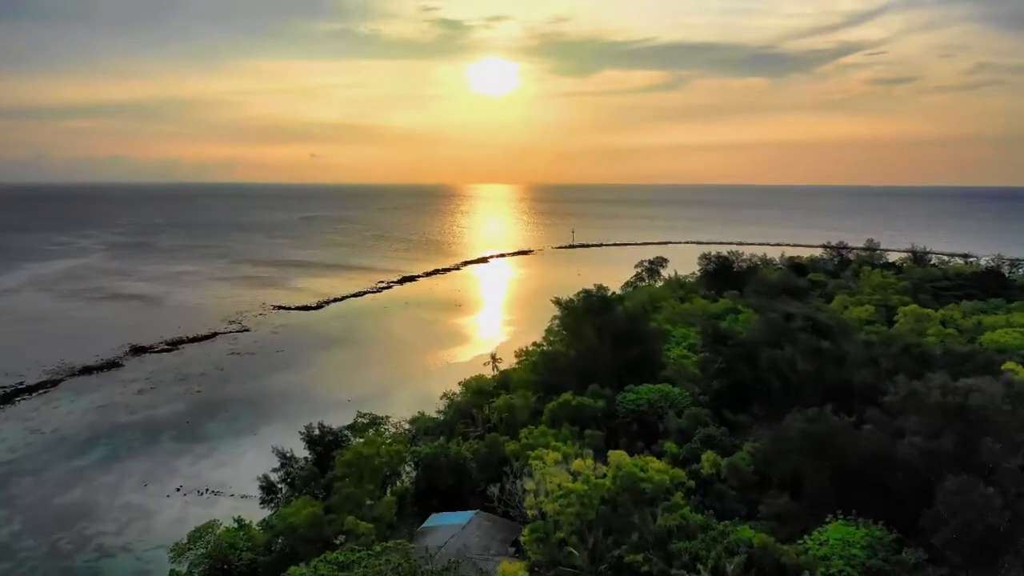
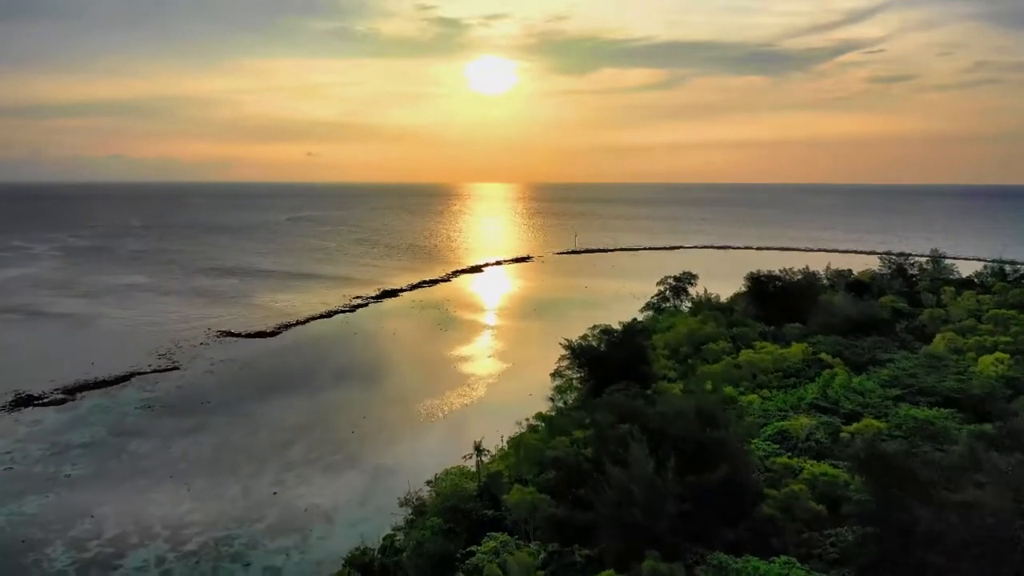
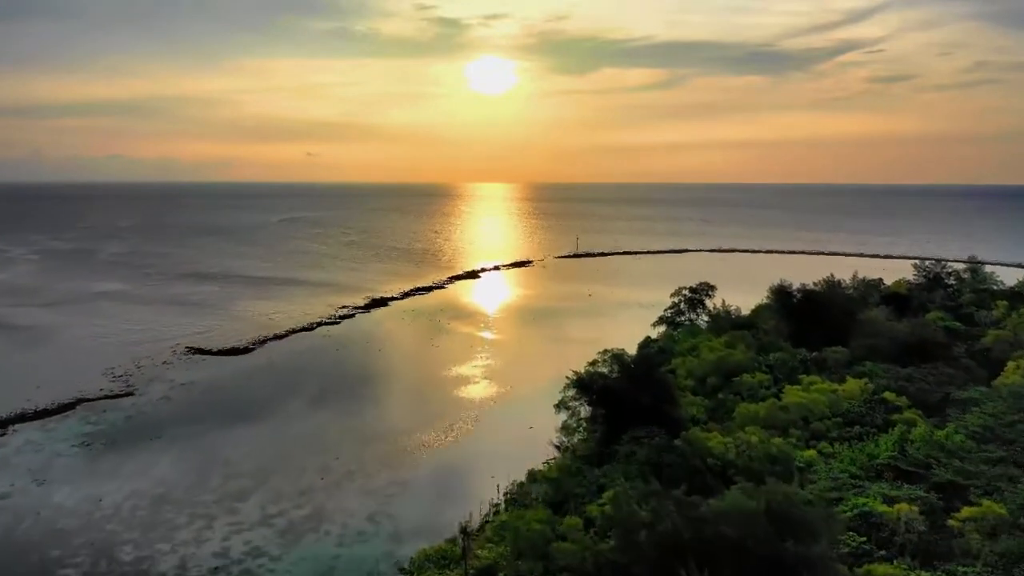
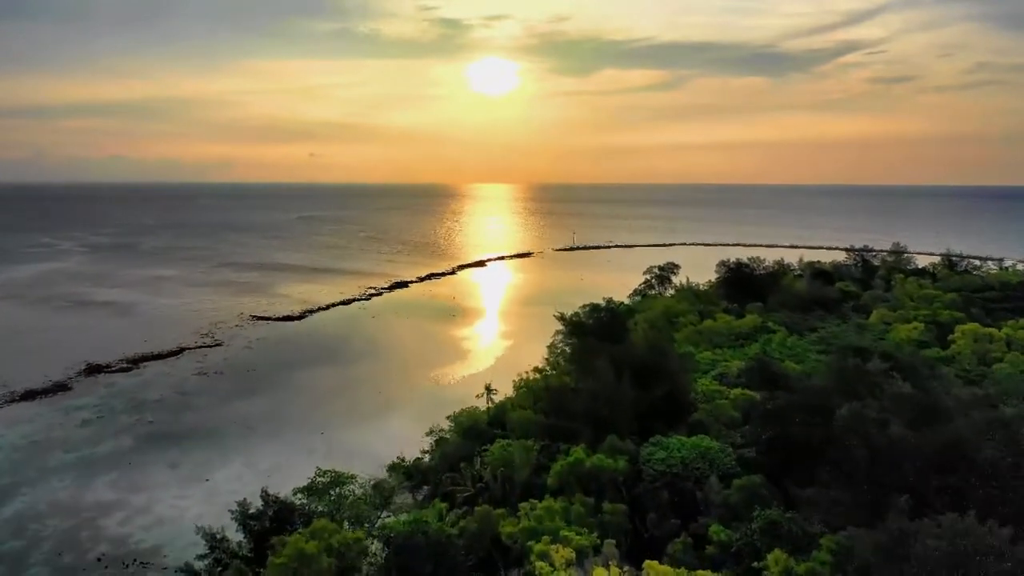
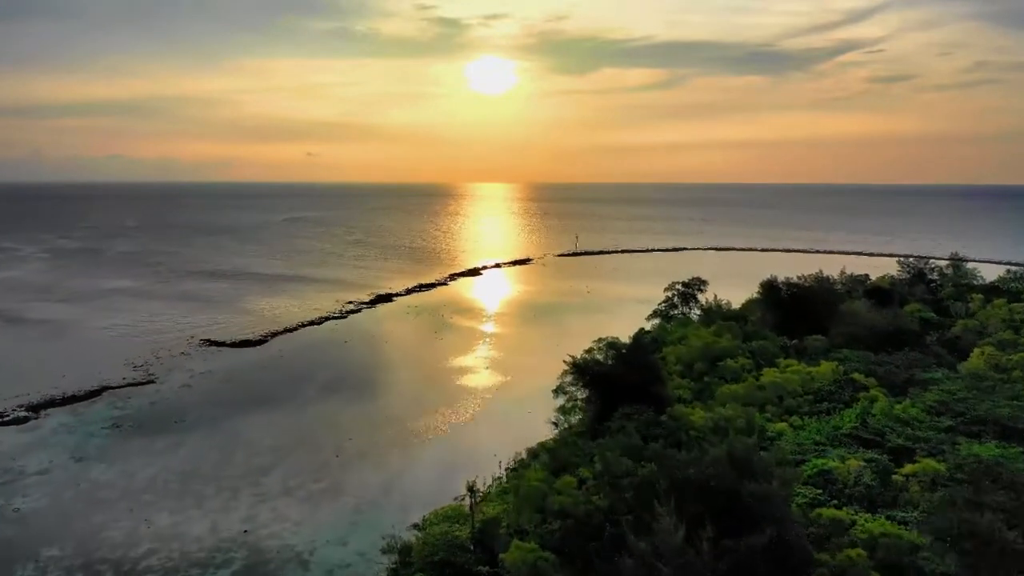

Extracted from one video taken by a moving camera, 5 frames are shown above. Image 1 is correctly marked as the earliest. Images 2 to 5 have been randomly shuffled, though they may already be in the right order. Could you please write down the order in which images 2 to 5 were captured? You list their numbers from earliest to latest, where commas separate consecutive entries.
4, 2, 5, 3
